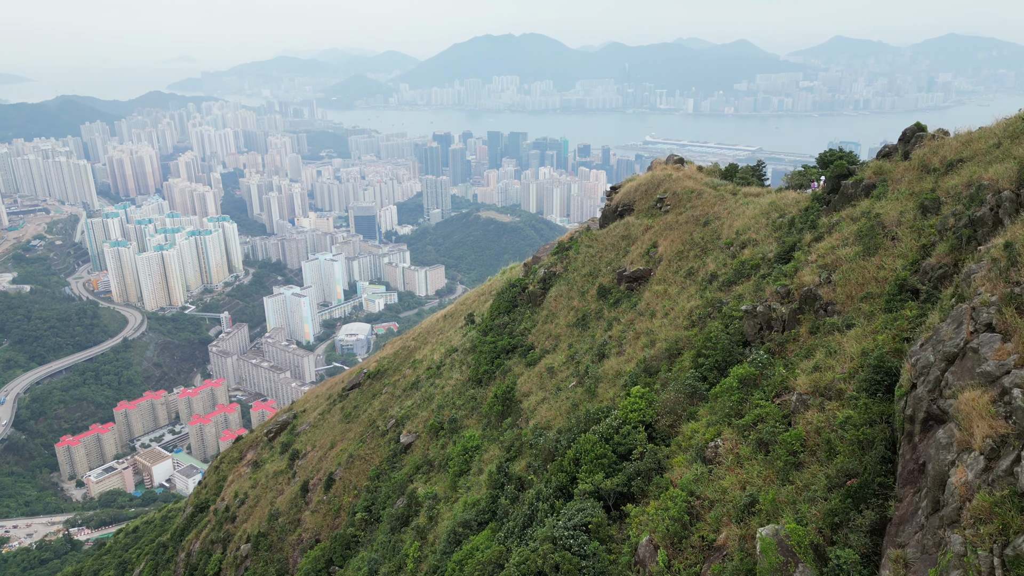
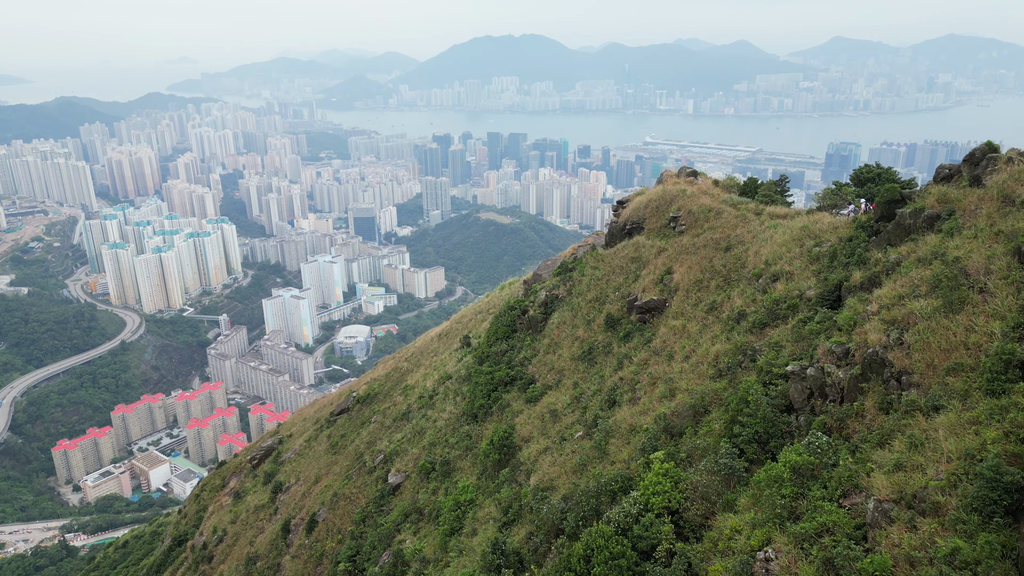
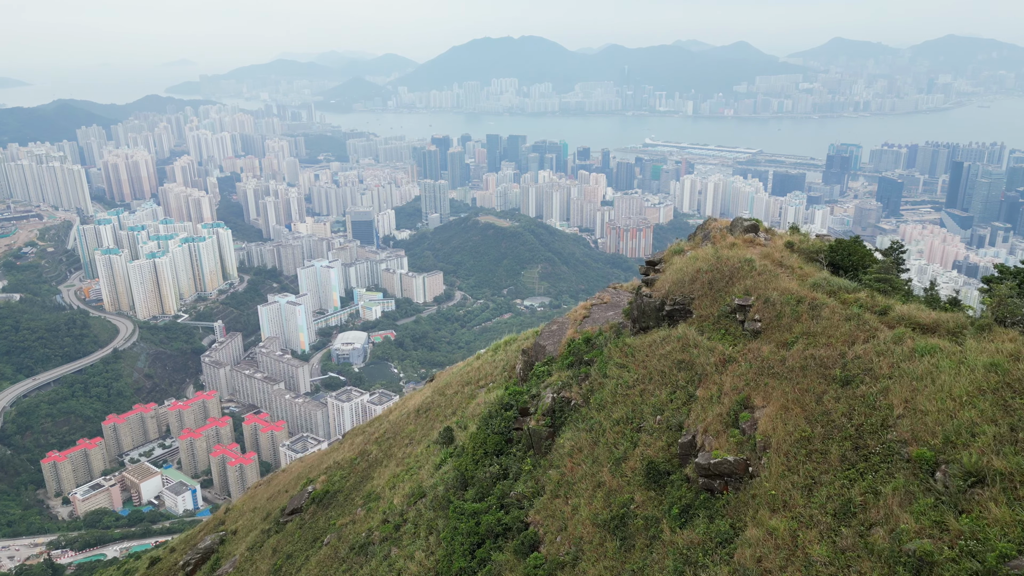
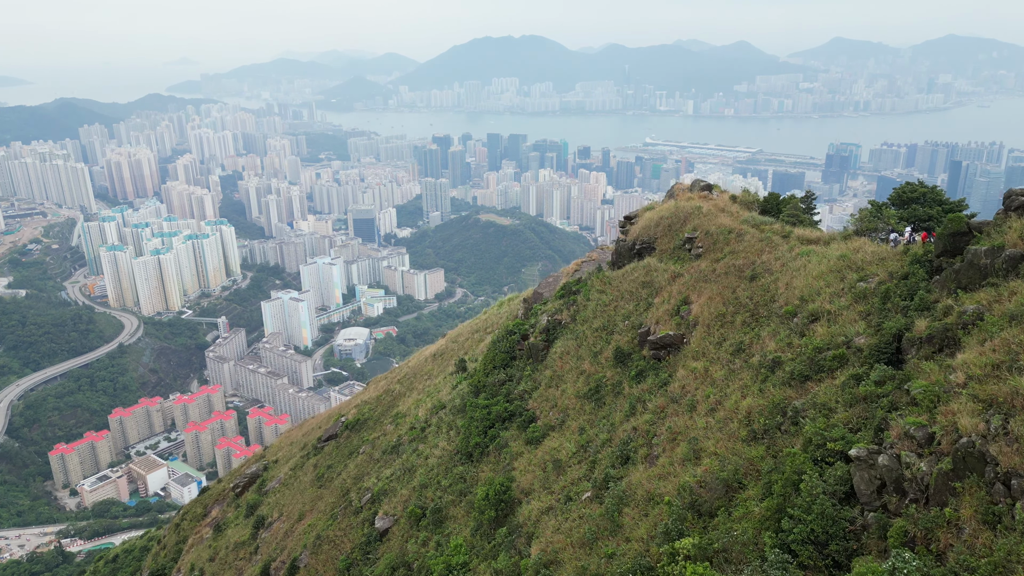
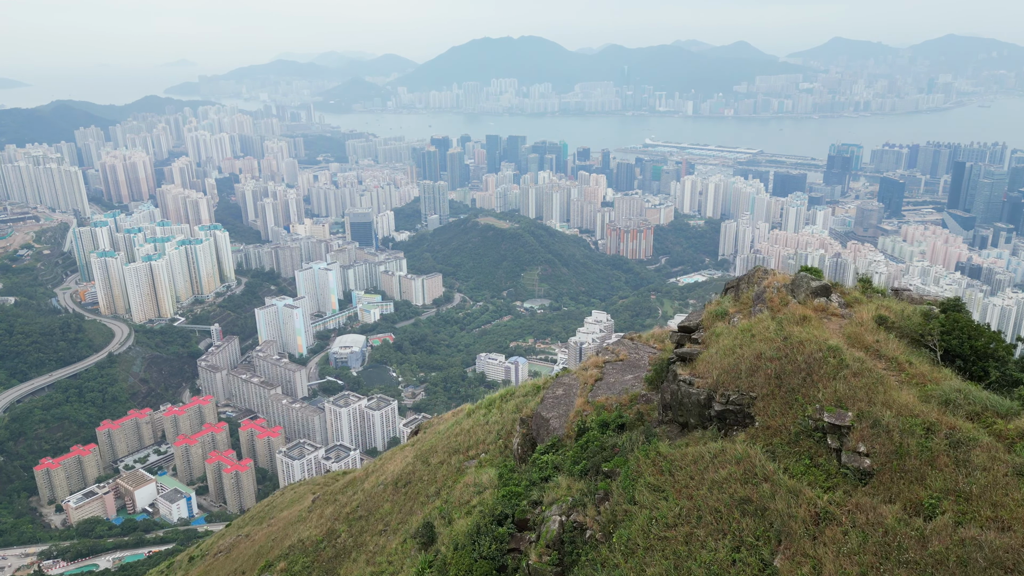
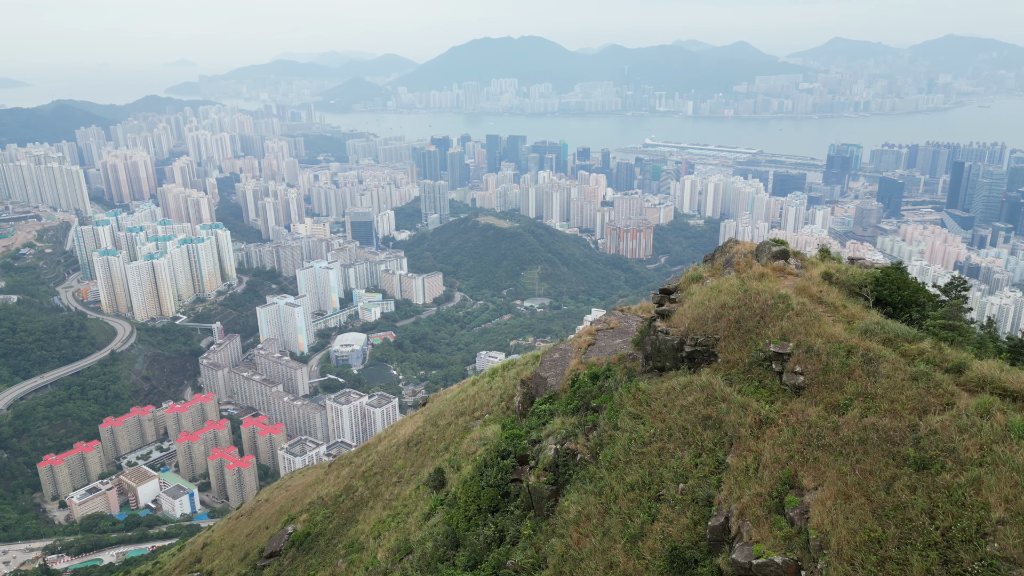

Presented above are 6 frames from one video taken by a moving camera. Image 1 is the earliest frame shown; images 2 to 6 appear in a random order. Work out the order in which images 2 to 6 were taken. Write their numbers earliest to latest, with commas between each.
2, 4, 3, 6, 5
